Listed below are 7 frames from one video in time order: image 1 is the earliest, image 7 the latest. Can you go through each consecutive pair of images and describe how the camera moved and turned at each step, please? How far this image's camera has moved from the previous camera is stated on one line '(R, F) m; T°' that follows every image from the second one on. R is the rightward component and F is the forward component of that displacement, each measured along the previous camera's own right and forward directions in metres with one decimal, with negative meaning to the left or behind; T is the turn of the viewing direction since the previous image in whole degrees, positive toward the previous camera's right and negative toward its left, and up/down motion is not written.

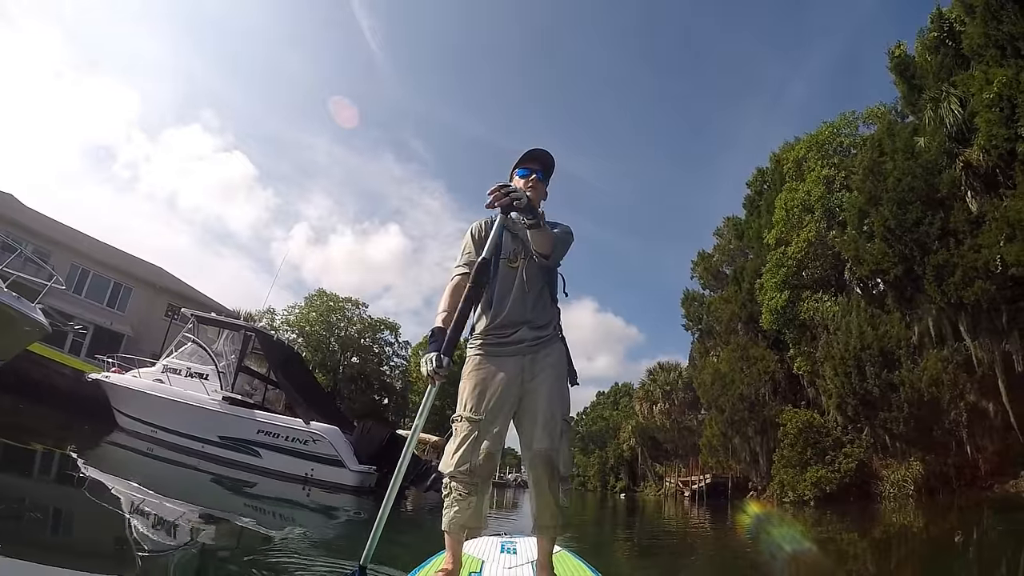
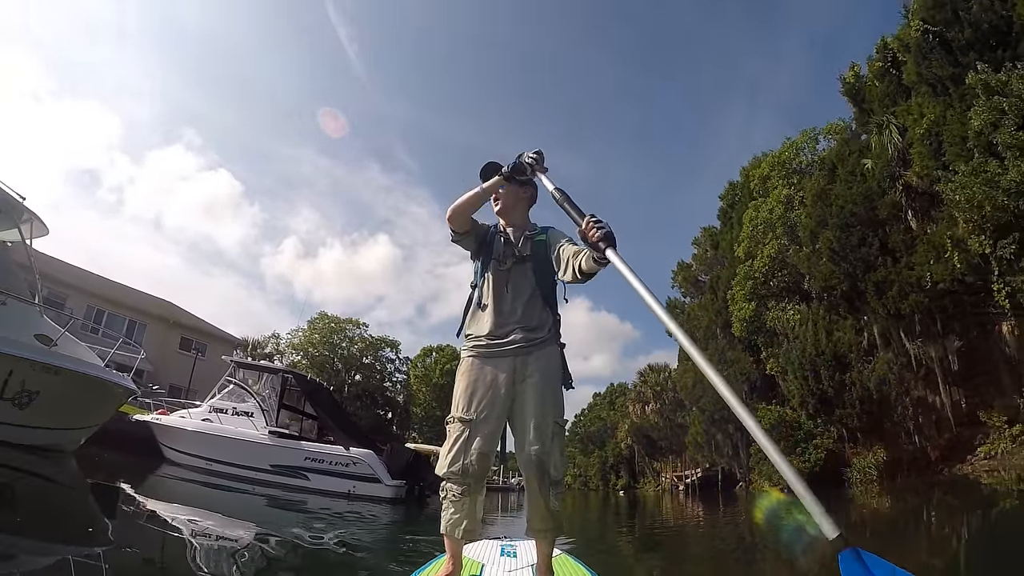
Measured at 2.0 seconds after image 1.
(-0.1, -1.5) m; +1°
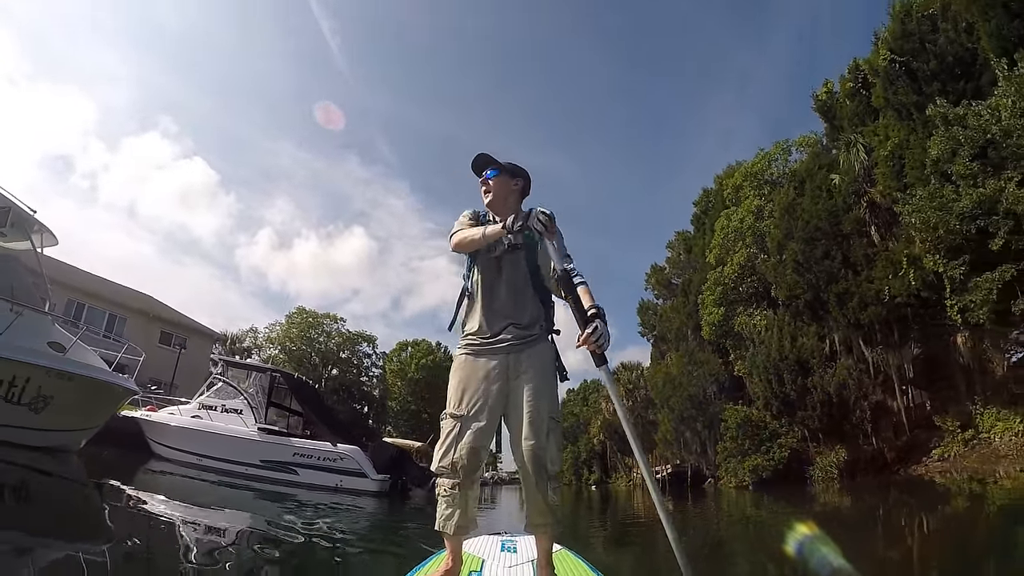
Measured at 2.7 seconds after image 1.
(-0.1, -0.5) m; +2°
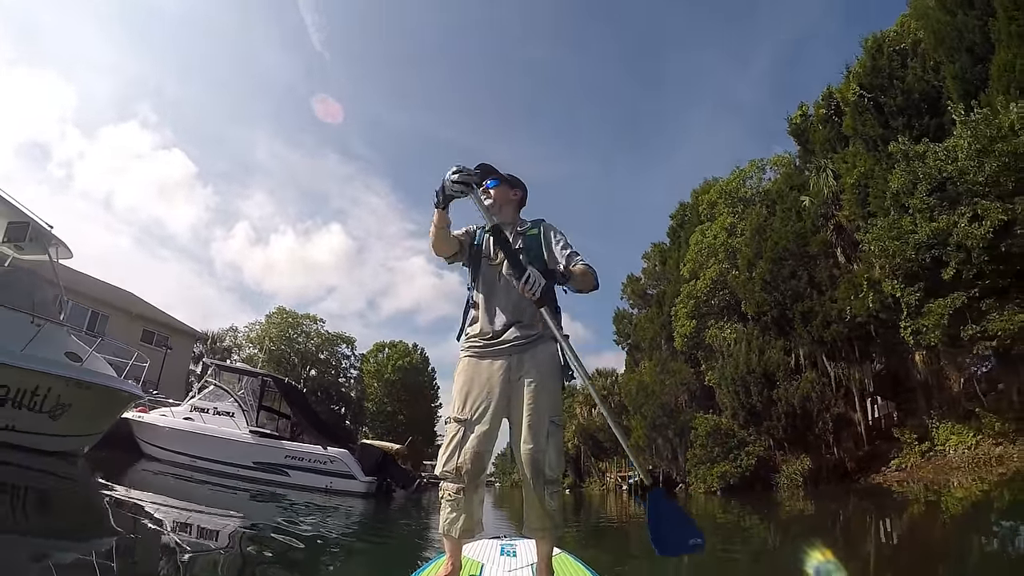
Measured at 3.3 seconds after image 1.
(-0.2, -0.6) m; +2°
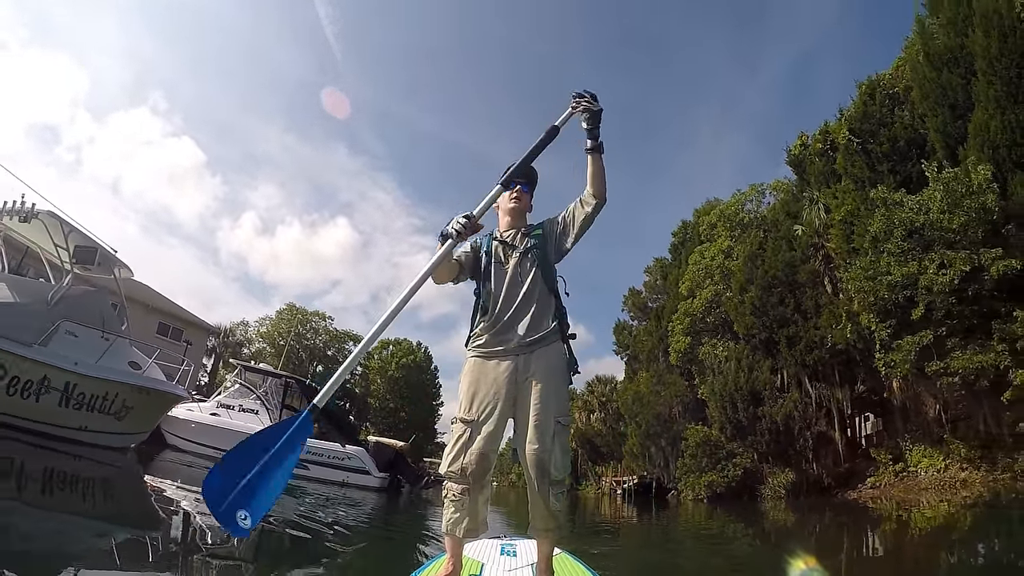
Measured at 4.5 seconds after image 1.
(0.0, -0.9) m; 0°
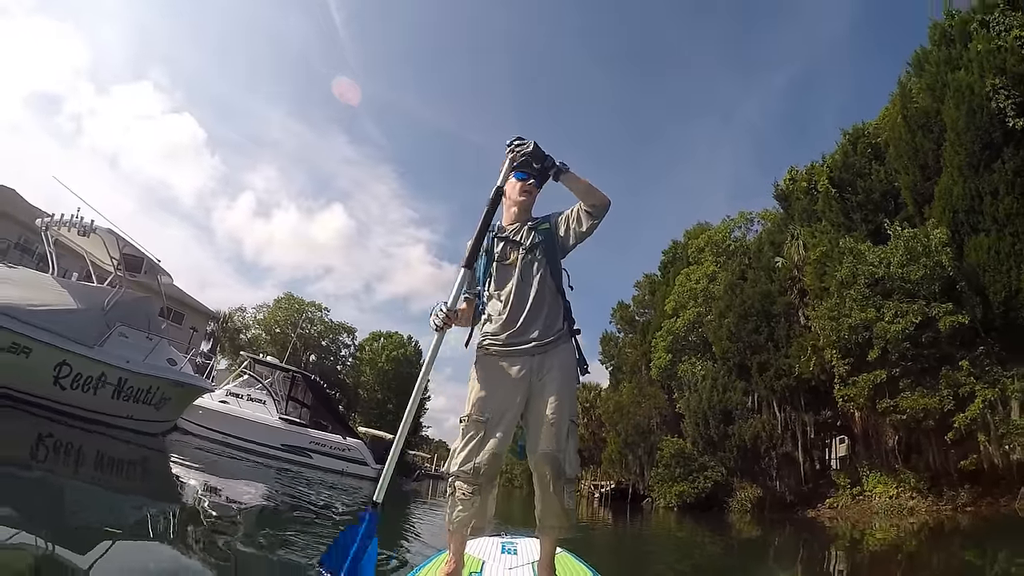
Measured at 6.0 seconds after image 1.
(-0.1, -1.0) m; +1°
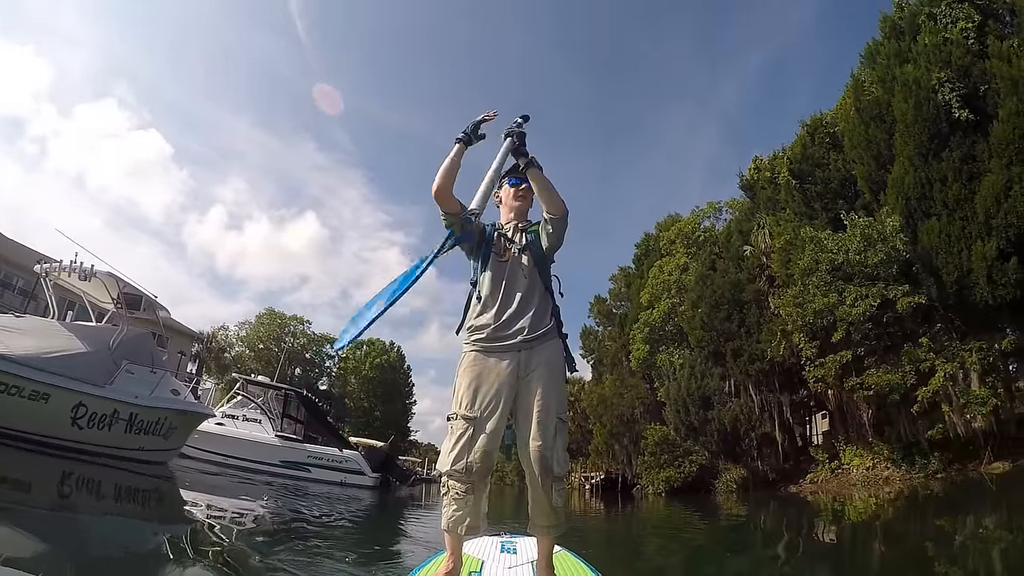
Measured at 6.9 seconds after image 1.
(-0.1, -0.5) m; +2°
